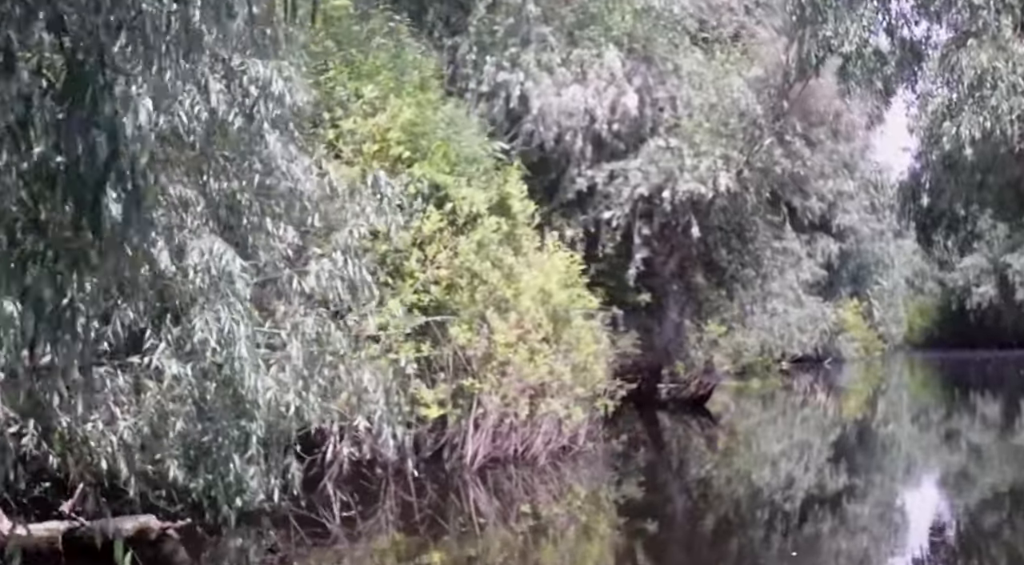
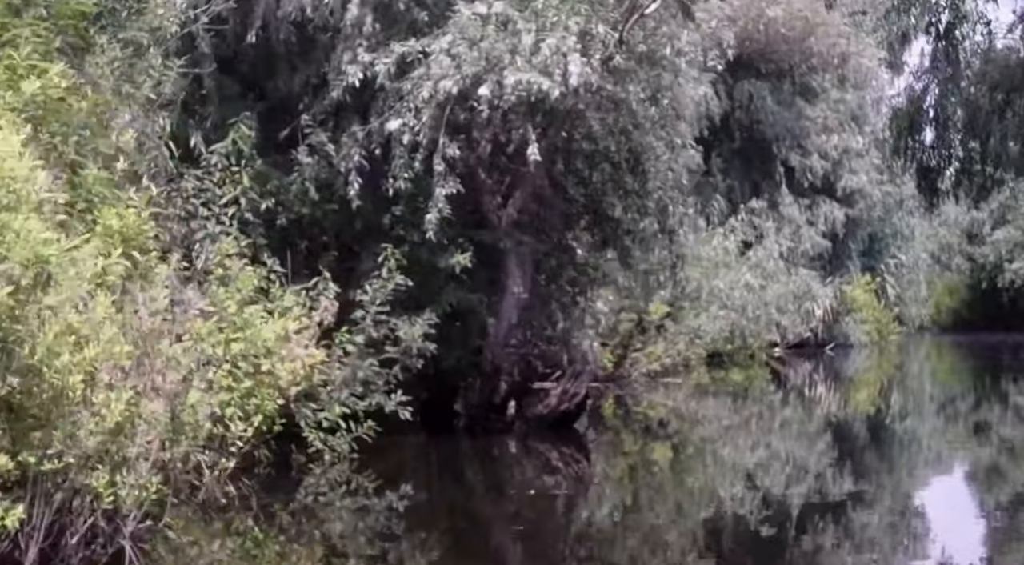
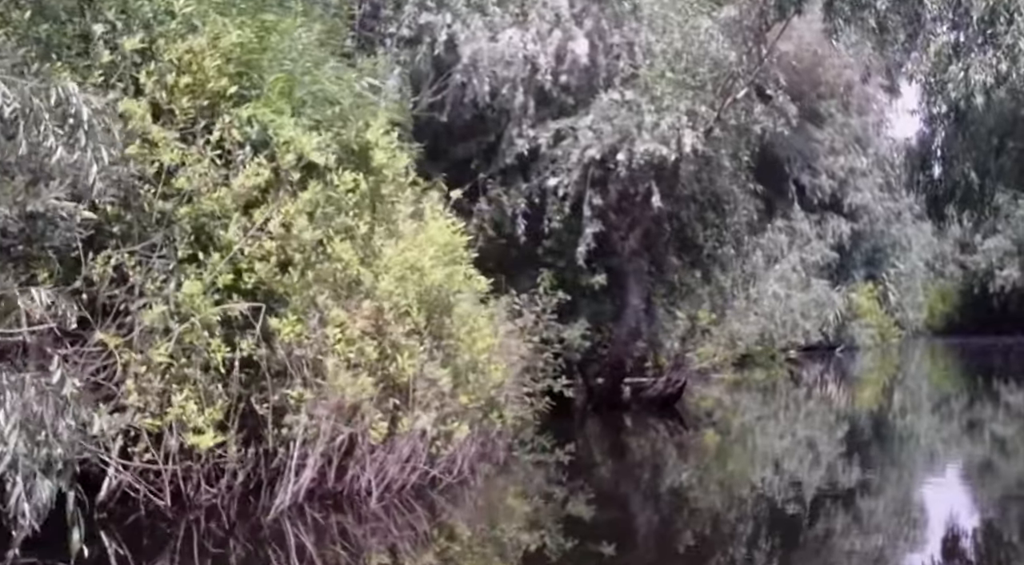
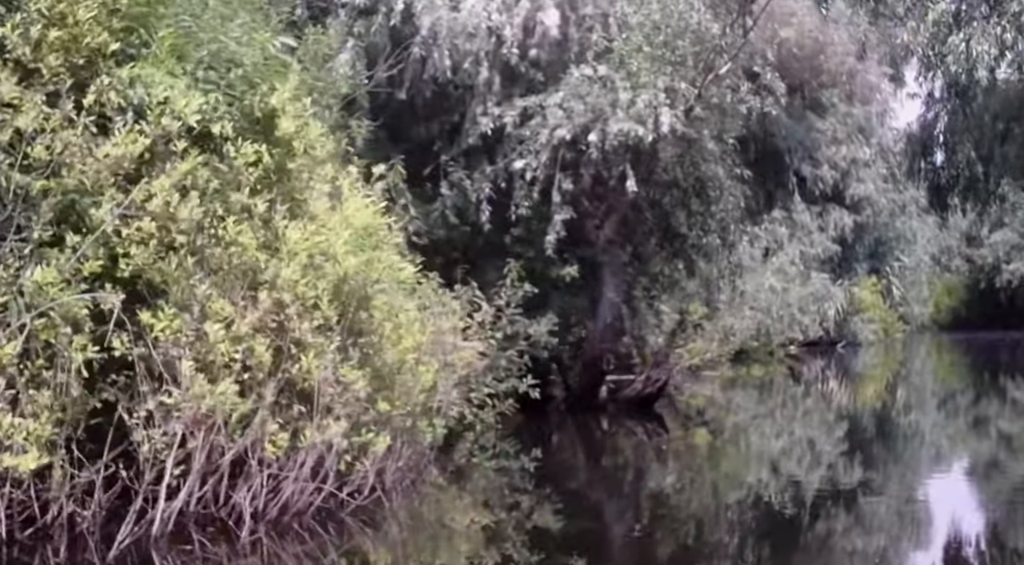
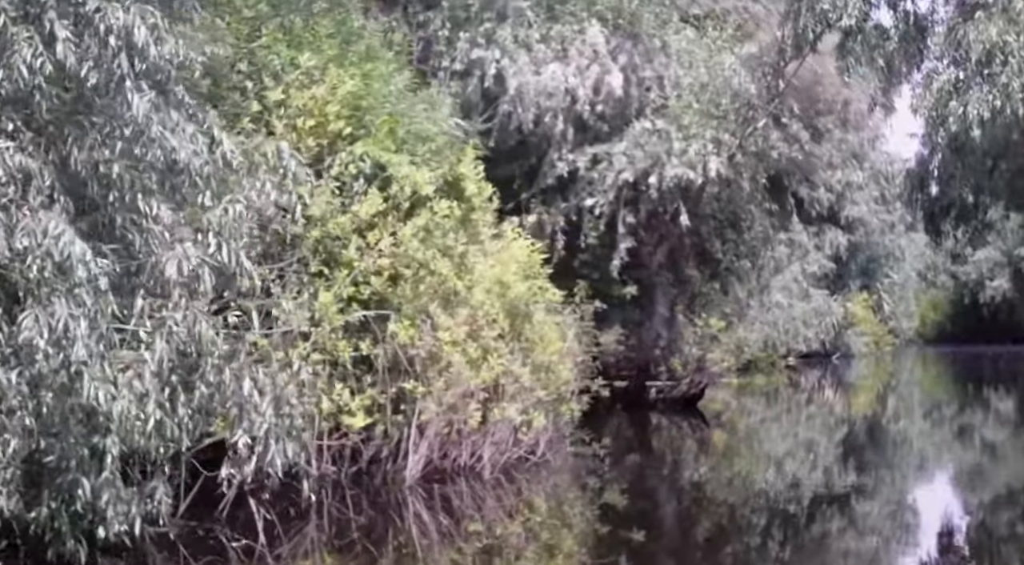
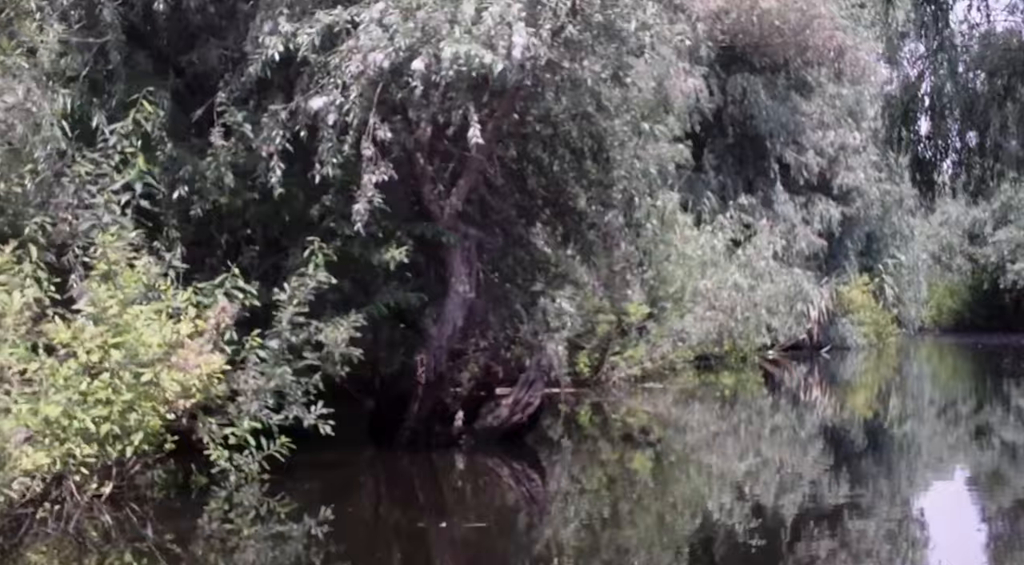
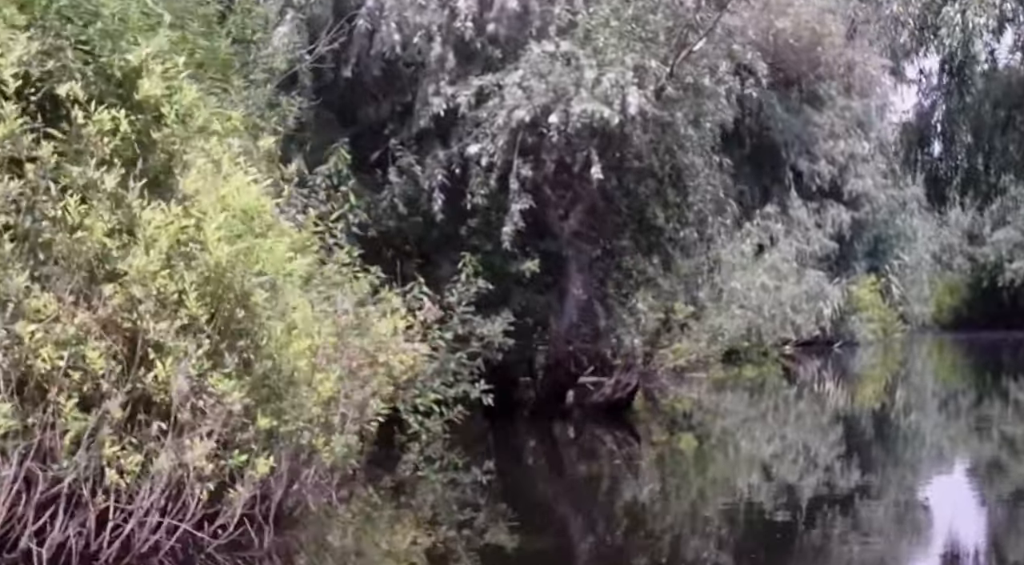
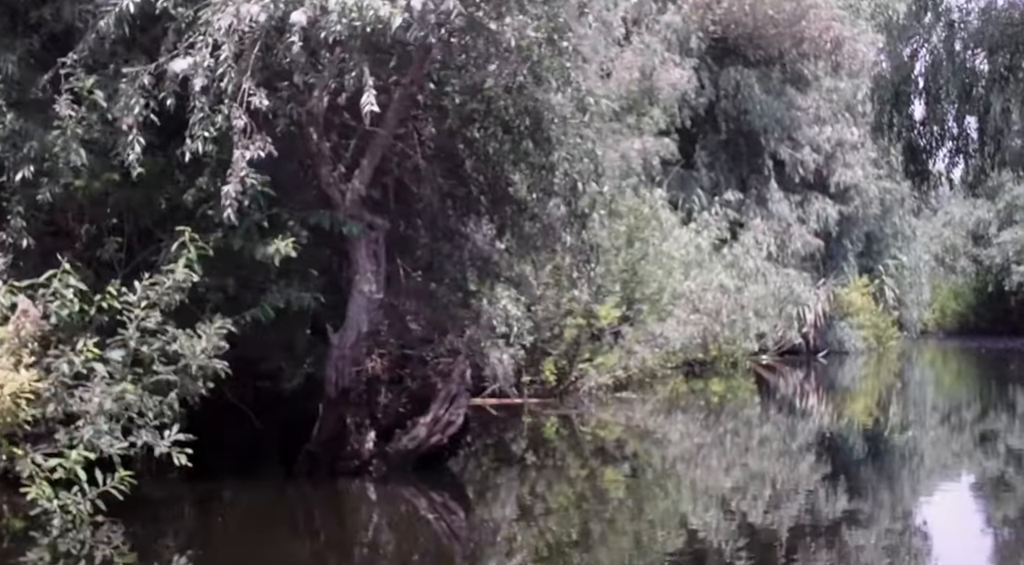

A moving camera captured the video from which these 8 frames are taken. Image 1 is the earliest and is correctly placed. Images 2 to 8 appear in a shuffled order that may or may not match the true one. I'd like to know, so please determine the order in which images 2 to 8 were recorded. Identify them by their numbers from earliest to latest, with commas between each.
5, 3, 4, 7, 2, 6, 8
